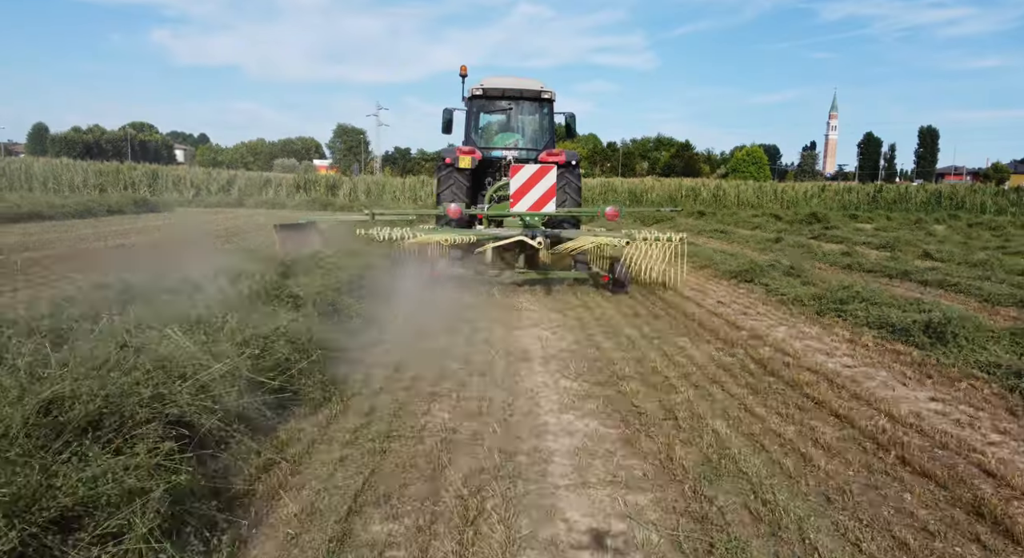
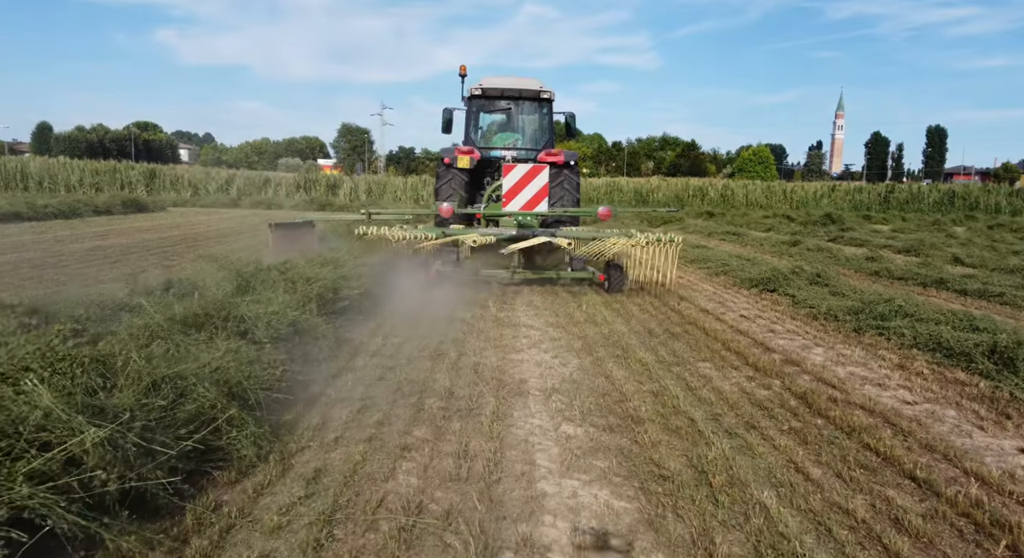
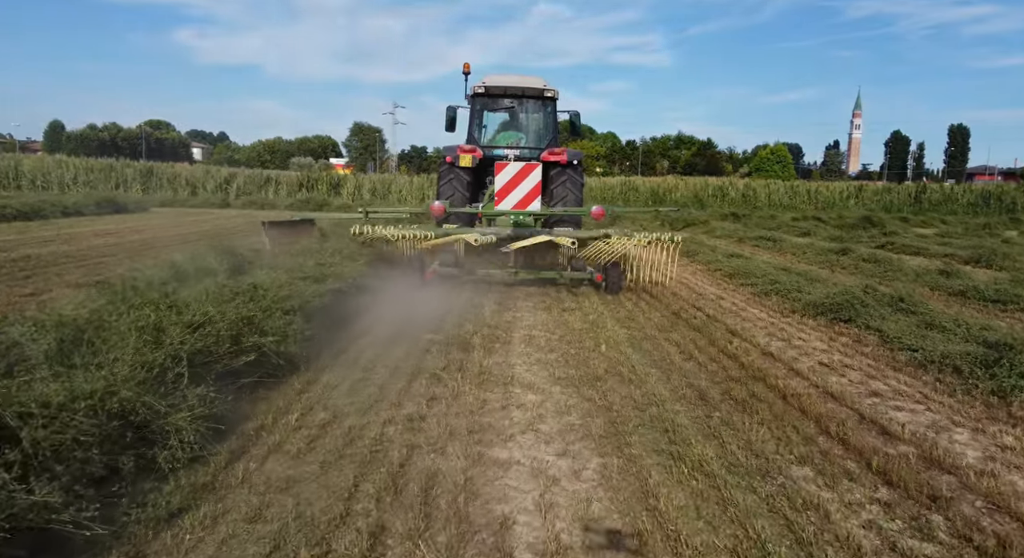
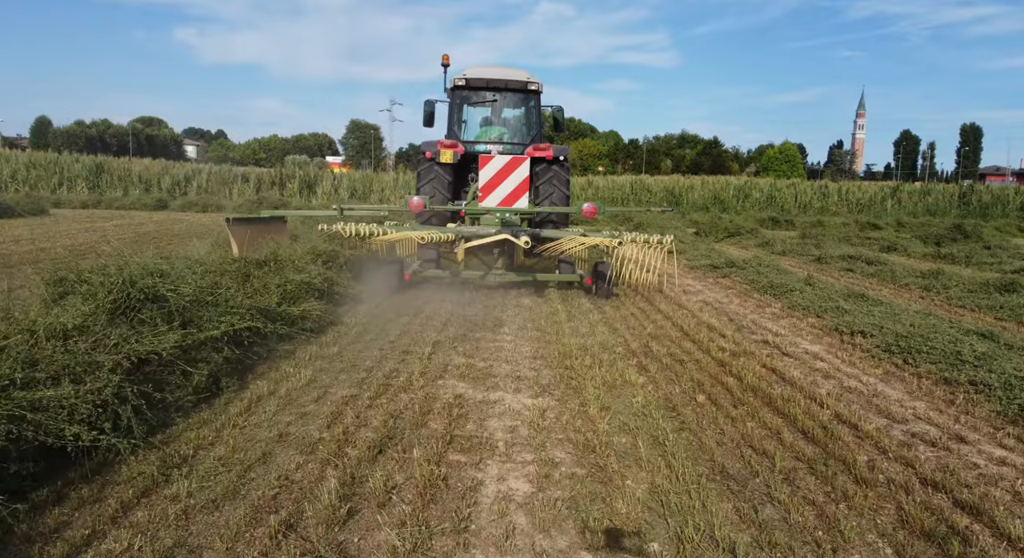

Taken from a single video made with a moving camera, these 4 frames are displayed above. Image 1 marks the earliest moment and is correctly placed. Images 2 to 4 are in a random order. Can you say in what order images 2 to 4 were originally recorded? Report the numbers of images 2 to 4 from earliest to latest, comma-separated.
2, 3, 4
